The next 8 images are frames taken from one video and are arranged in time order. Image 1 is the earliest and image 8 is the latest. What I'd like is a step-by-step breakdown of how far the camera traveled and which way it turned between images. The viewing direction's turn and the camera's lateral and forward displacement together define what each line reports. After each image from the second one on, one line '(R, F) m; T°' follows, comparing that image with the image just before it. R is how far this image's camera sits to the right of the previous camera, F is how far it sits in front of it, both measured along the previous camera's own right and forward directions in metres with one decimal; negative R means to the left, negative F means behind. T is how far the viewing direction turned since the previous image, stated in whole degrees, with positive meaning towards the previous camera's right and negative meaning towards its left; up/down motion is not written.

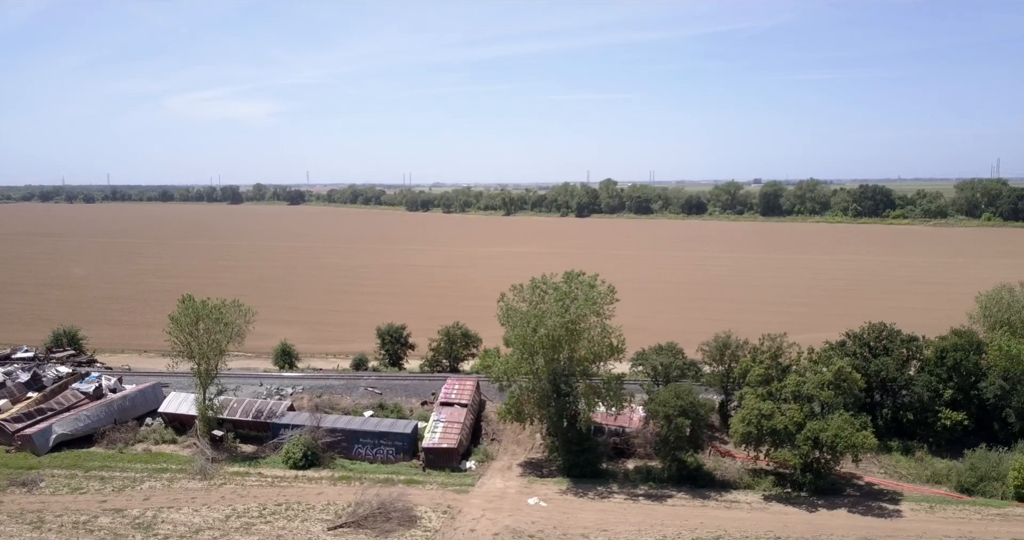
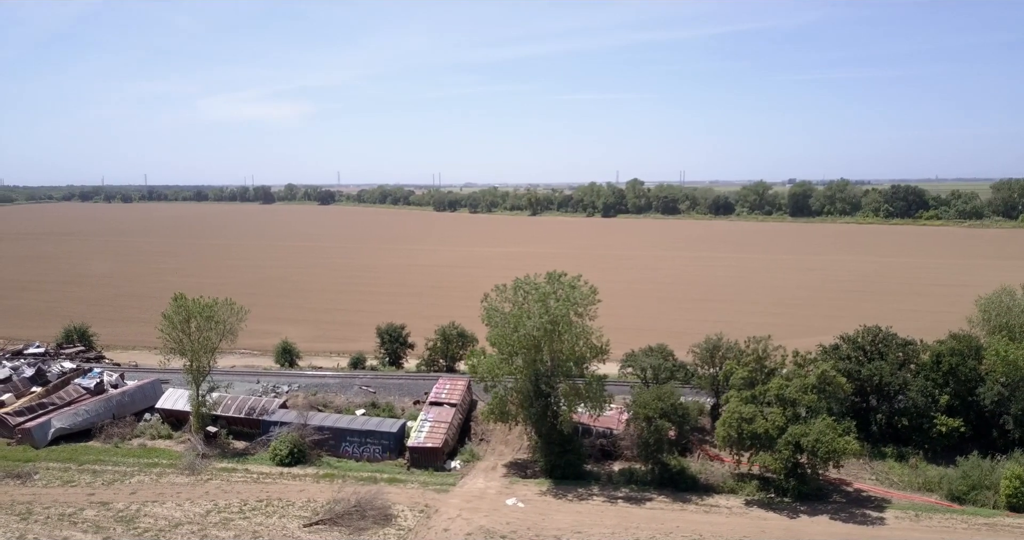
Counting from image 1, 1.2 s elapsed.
(+1.2, +0.1) m; -2°
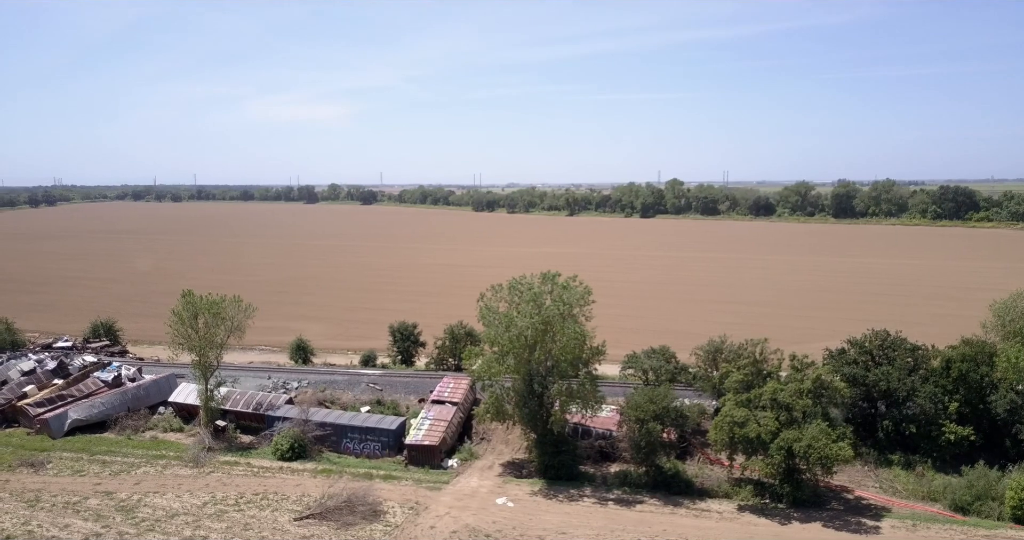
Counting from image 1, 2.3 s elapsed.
(+1.2, 0.0) m; -3°
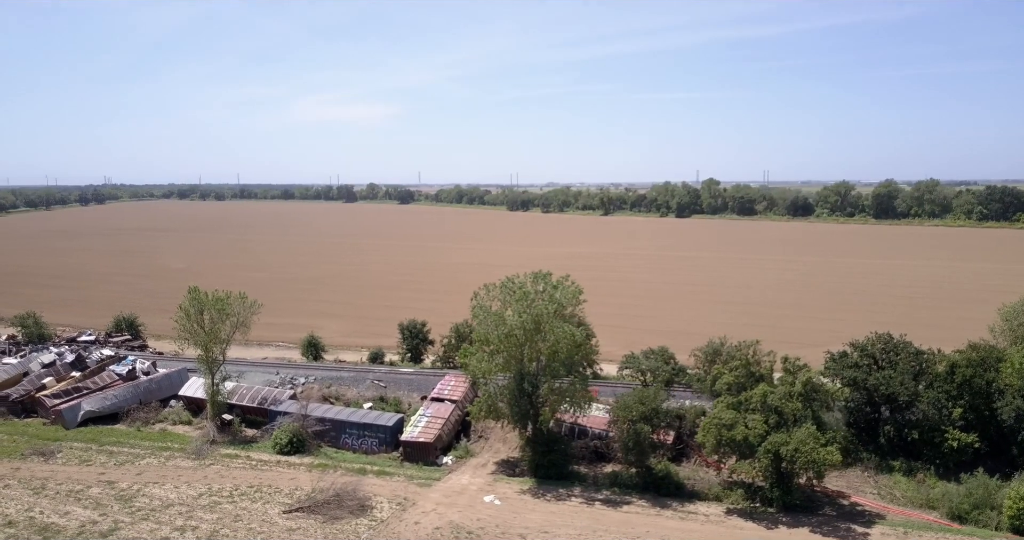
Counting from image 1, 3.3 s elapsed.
(+1.2, 0.0) m; -3°
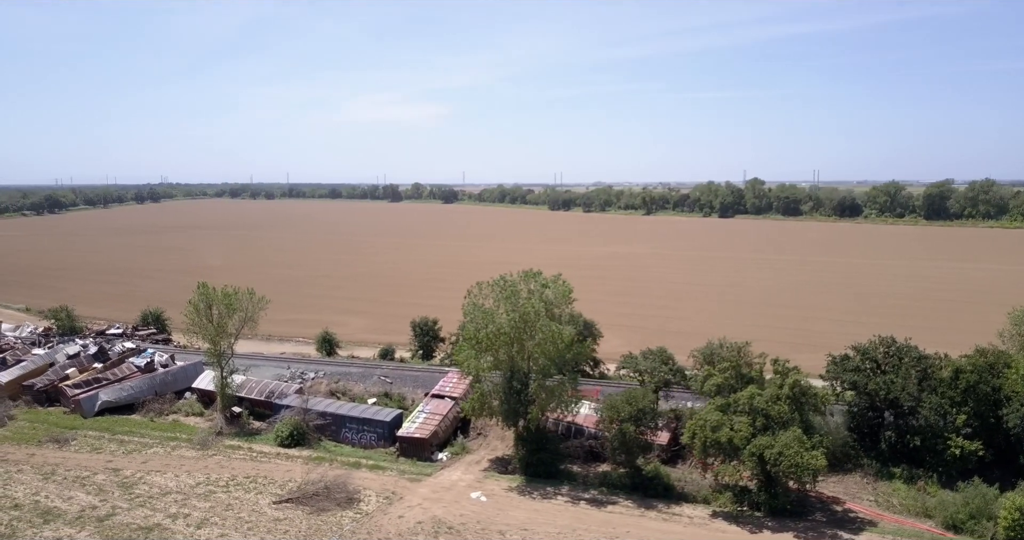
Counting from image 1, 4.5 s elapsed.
(+1.4, -0.1) m; -3°
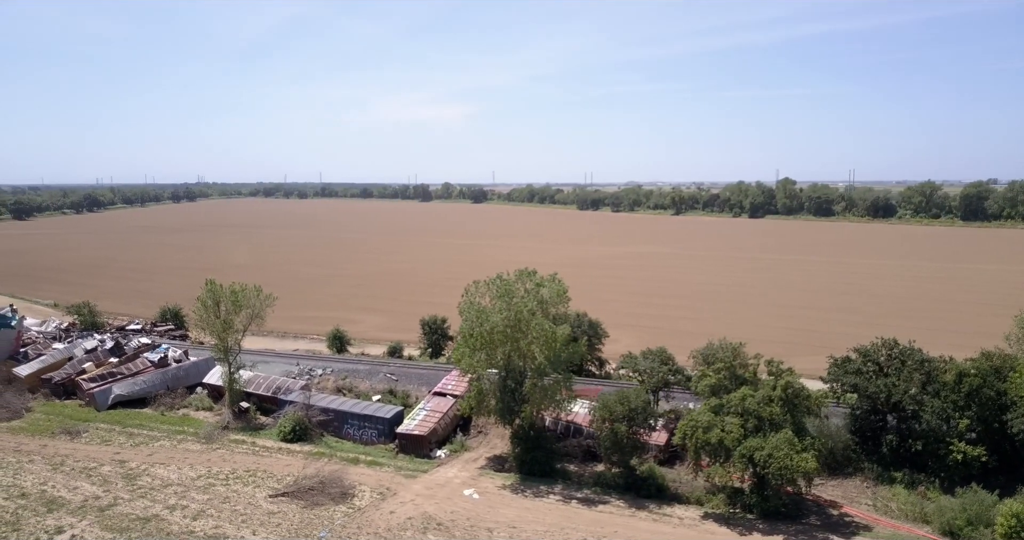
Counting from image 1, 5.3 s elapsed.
(+0.9, -0.1) m; -2°
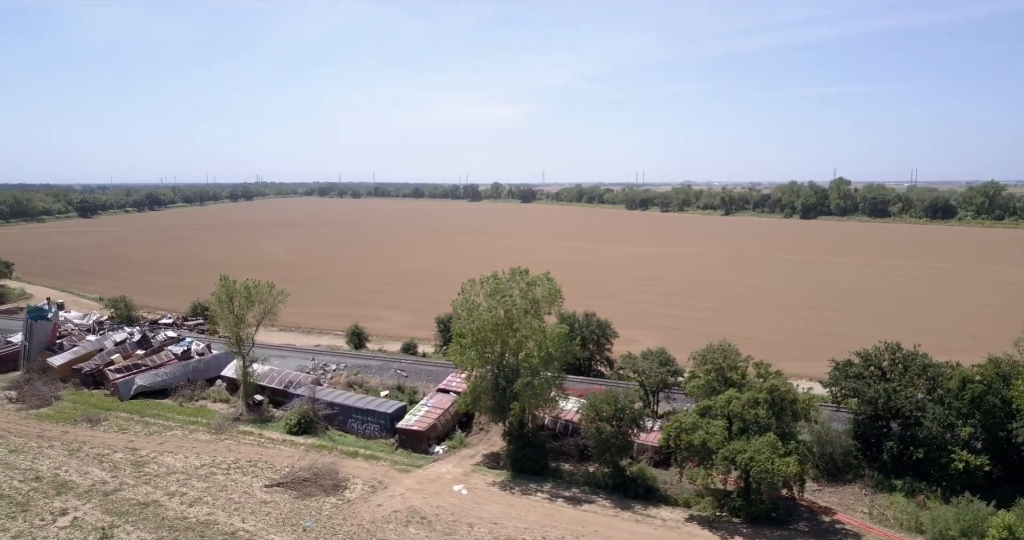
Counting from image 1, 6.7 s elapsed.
(+1.5, -0.1) m; -3°
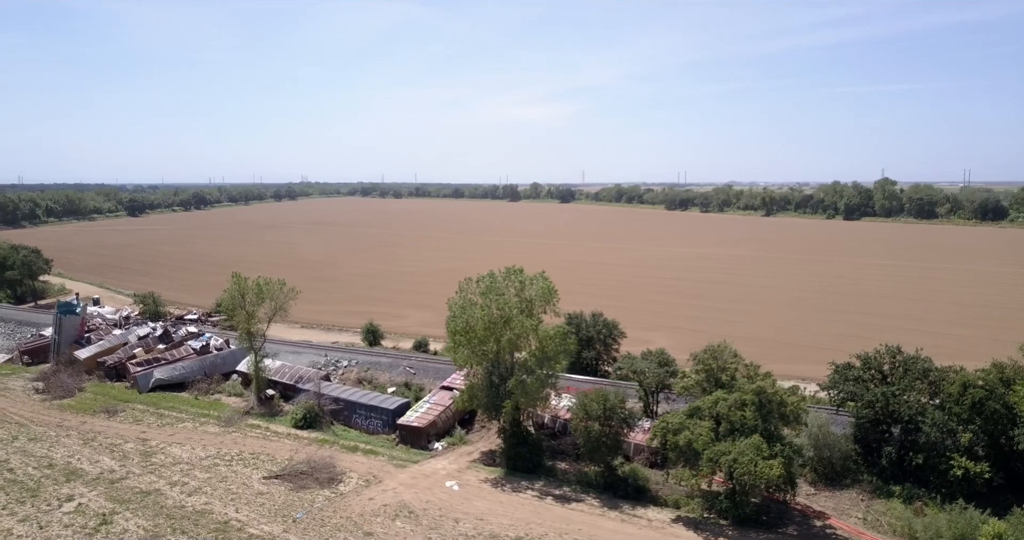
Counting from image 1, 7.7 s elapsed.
(+1.2, -0.1) m; -3°
